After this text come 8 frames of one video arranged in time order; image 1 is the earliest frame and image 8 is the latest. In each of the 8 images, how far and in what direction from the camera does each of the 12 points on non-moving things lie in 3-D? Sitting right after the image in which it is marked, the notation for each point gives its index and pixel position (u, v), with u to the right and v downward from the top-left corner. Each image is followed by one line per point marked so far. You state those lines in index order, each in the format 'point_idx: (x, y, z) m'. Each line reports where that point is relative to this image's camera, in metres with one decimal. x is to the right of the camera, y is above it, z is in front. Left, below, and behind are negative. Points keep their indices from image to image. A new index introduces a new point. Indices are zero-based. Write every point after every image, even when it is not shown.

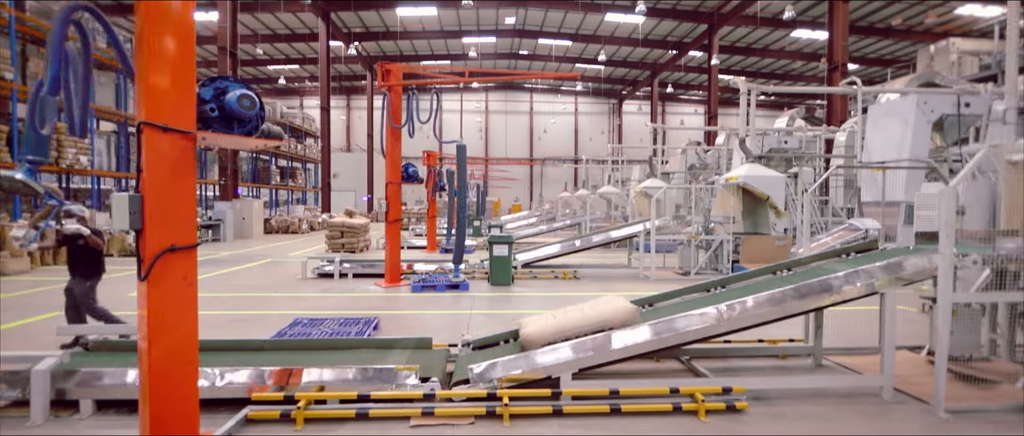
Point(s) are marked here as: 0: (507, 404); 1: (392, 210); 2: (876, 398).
0: (-0.1, -1.3, +3.2) m
1: (-2.1, +0.1, +8.1) m
2: (+2.8, -1.4, +3.6) m
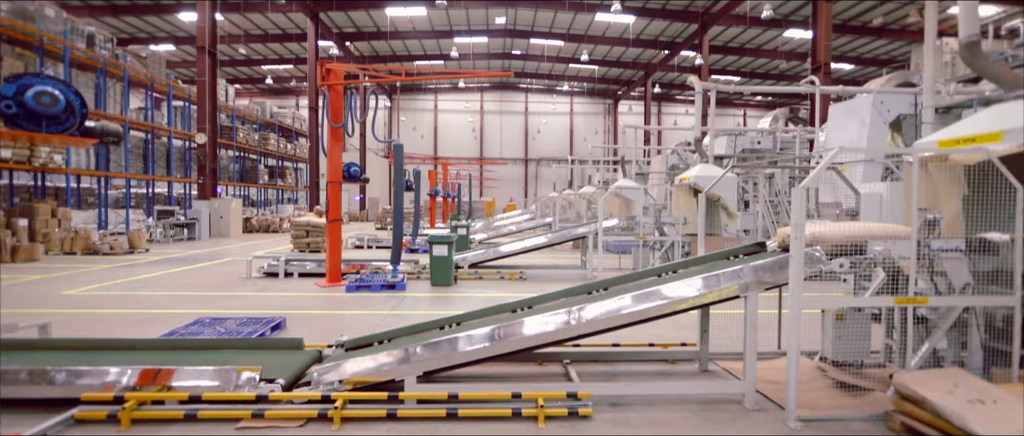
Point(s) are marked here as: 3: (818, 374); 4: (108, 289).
0: (-1.2, -1.3, +3.1) m
1: (-3.1, +0.1, +8.1) m
2: (+1.7, -1.4, +3.5) m
3: (+2.7, -1.3, +4.0) m
4: (-7.0, -1.2, +8.0) m
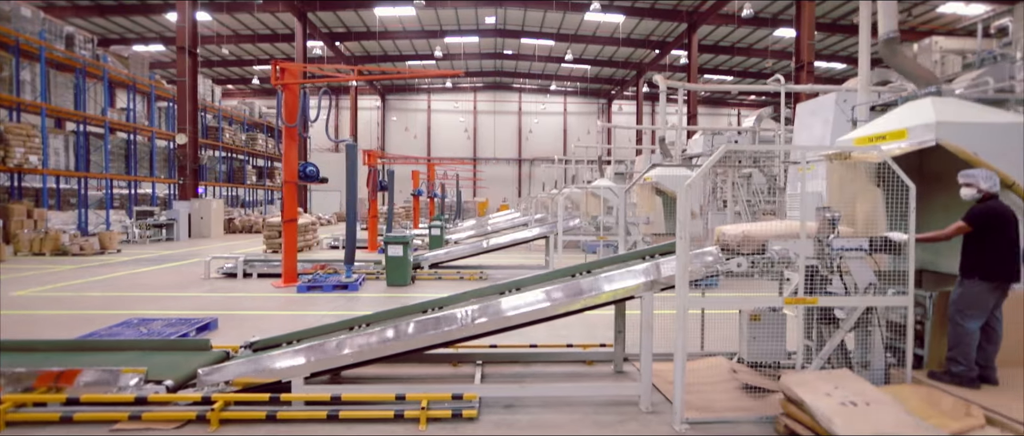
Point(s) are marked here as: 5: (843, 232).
0: (-2.0, -1.3, +3.1) m
1: (-3.9, +0.1, +8.1) m
2: (+0.9, -1.4, +3.4) m
3: (+1.9, -1.3, +3.9) m
4: (-7.8, -1.2, +8.0) m
5: (+2.5, -0.1, +3.5) m
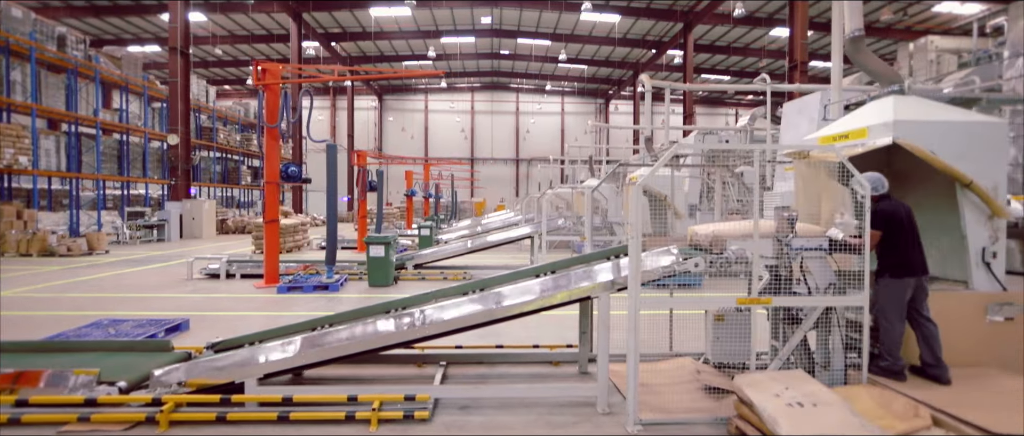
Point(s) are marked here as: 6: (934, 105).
0: (-2.3, -1.3, +3.1) m
1: (-4.2, +0.1, +8.1) m
2: (+0.6, -1.4, +3.4) m
3: (+1.5, -1.3, +3.9) m
4: (-8.1, -1.2, +8.0) m
5: (+2.2, -0.1, +3.5) m
6: (+3.3, +0.9, +3.6) m
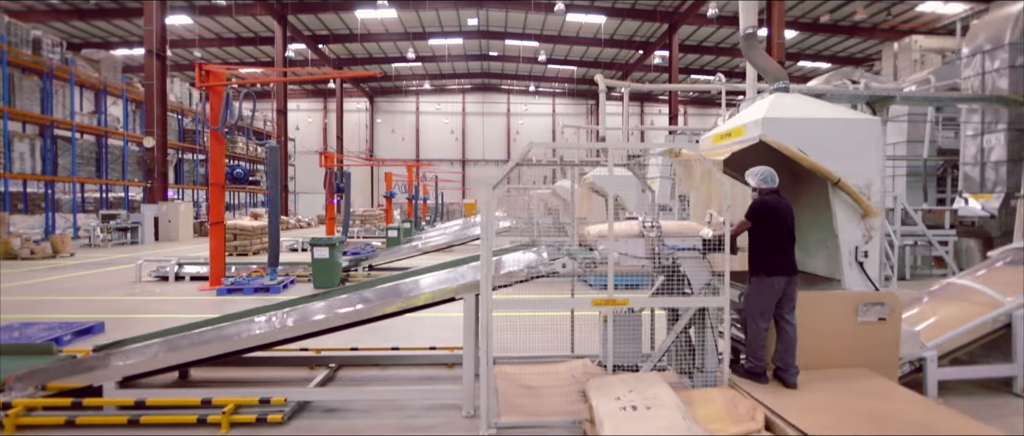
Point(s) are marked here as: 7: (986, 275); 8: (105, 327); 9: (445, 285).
0: (-3.3, -1.3, +3.1) m
1: (-5.2, +0.1, +8.0) m
2: (-0.4, -1.4, +3.4) m
3: (+0.6, -1.3, +3.9) m
4: (-9.1, -1.3, +8.0) m
5: (+1.2, -0.1, +3.4) m
6: (+2.3, +0.9, +3.5) m
7: (+4.2, -0.5, +4.2) m
8: (-4.8, -1.3, +5.5) m
9: (-0.5, -0.5, +3.3) m
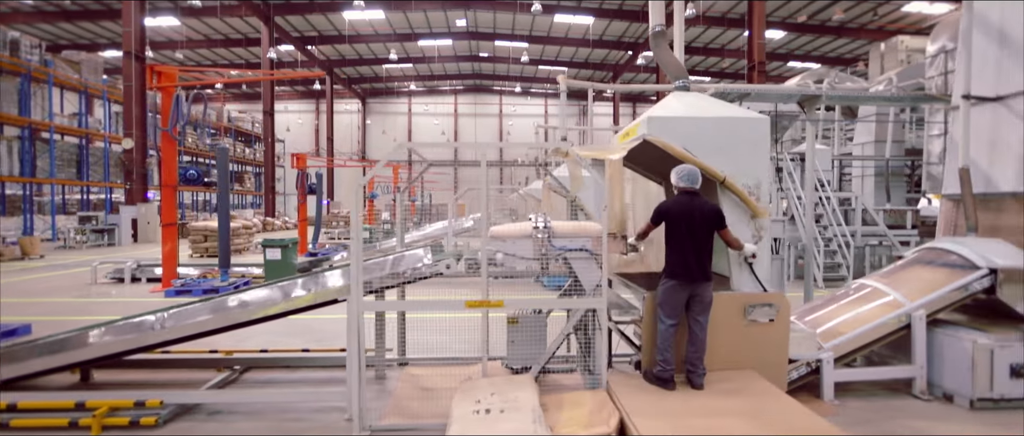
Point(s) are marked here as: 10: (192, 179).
0: (-4.1, -1.3, +3.0) m
1: (-6.0, +0.1, +8.0) m
2: (-1.2, -1.4, +3.3) m
3: (-0.3, -1.3, +3.8) m
4: (-9.9, -1.3, +7.9) m
5: (+0.4, -0.1, +3.4) m
6: (+1.5, +0.9, +3.5) m
7: (+3.4, -0.5, +4.1) m
8: (-5.6, -1.3, +5.4) m
9: (-1.3, -0.5, +3.3) m
10: (-5.9, +0.7, +8.5) m
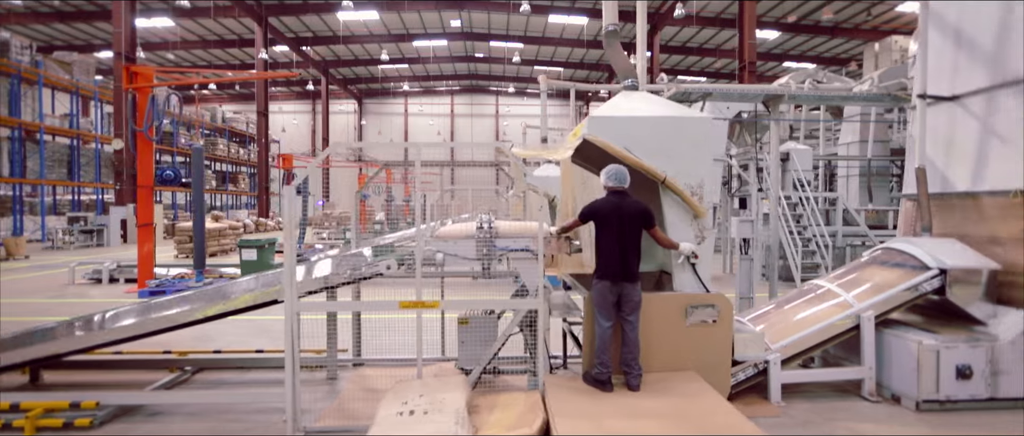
0: (-4.5, -1.3, +3.0) m
1: (-6.4, +0.1, +8.0) m
2: (-1.7, -1.4, +3.3) m
3: (-0.7, -1.3, +3.8) m
4: (-10.3, -1.3, +7.9) m
5: (0.0, -0.1, +3.4) m
6: (+1.1, +0.9, +3.5) m
7: (+3.0, -0.5, +4.1) m
8: (-6.0, -1.3, +5.4) m
9: (-1.7, -0.5, +3.3) m
10: (-6.3, +0.7, +8.5) m
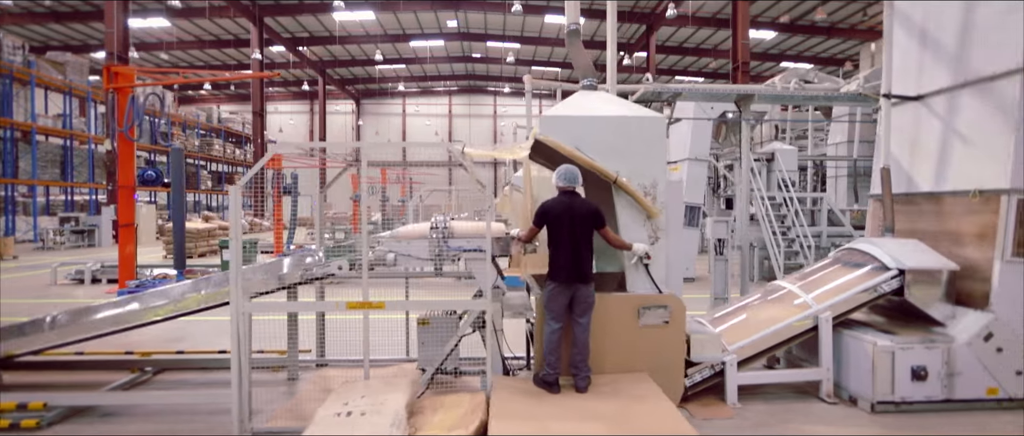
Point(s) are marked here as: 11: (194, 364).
0: (-4.9, -1.3, +3.0) m
1: (-6.8, +0.1, +8.0) m
2: (-2.0, -1.4, +3.3) m
3: (-1.0, -1.3, +3.8) m
4: (-10.6, -1.3, +7.9) m
5: (-0.4, -0.1, +3.3) m
6: (+0.7, +0.9, +3.4) m
7: (+2.7, -0.5, +4.1) m
8: (-6.4, -1.3, +5.4) m
9: (-2.1, -0.5, +3.3) m
10: (-6.6, +0.7, +8.5) m
11: (-2.8, -1.3, +4.1) m
